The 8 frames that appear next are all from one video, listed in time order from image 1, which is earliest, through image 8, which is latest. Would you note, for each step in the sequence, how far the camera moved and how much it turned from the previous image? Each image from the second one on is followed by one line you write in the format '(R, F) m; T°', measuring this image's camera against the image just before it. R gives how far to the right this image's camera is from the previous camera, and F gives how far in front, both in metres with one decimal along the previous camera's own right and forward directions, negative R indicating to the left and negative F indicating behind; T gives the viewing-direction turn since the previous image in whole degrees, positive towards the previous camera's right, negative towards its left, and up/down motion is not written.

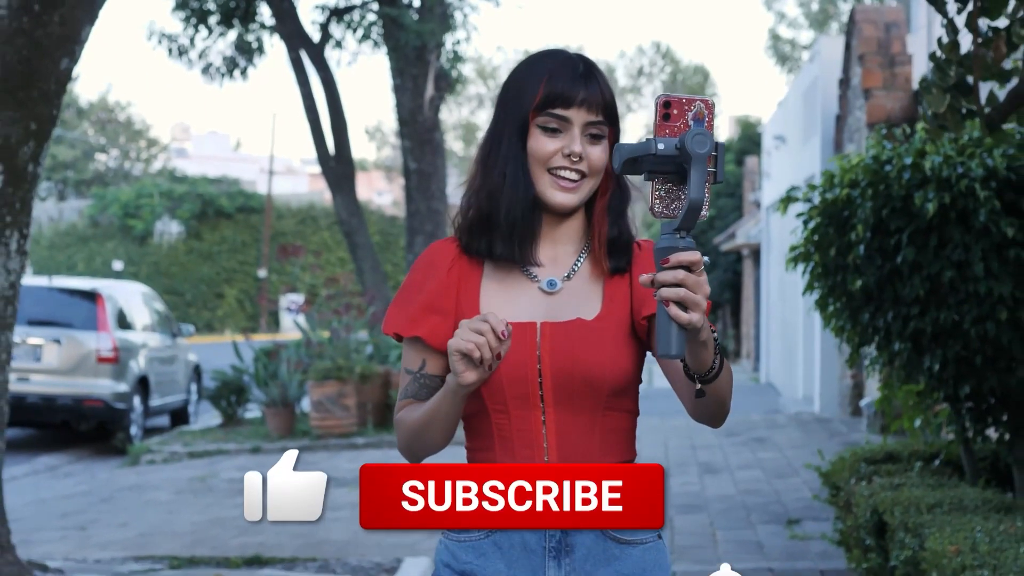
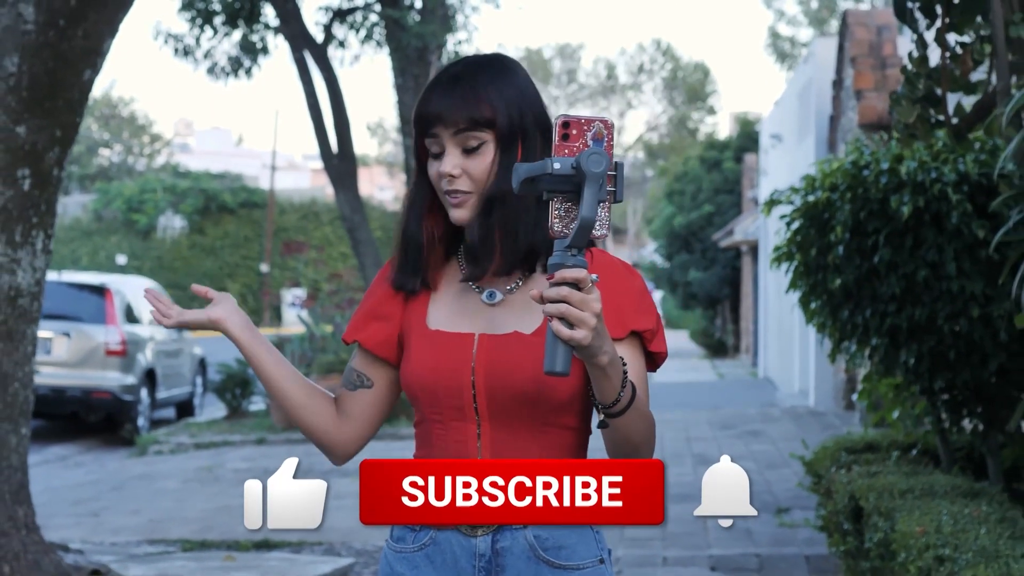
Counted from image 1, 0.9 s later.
(0.0, -0.3) m; 0°
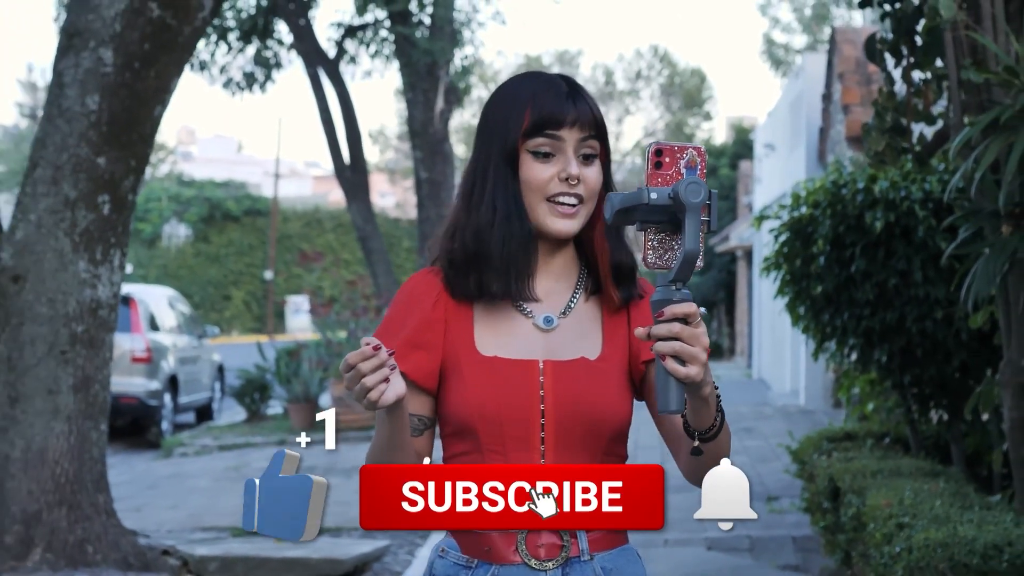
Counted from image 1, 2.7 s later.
(-0.1, -0.7) m; 0°
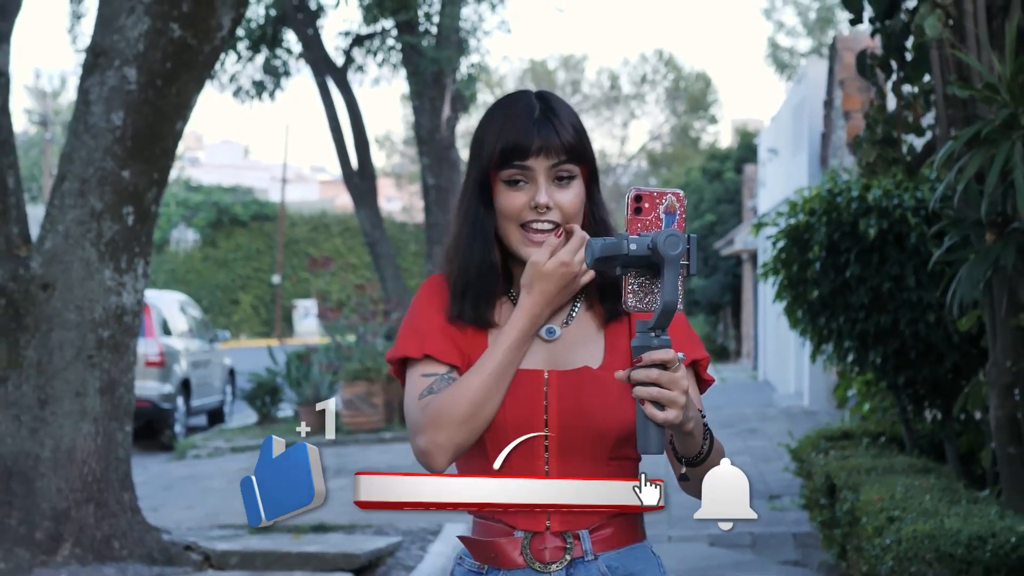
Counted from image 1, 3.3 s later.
(0.0, -0.2) m; 0°
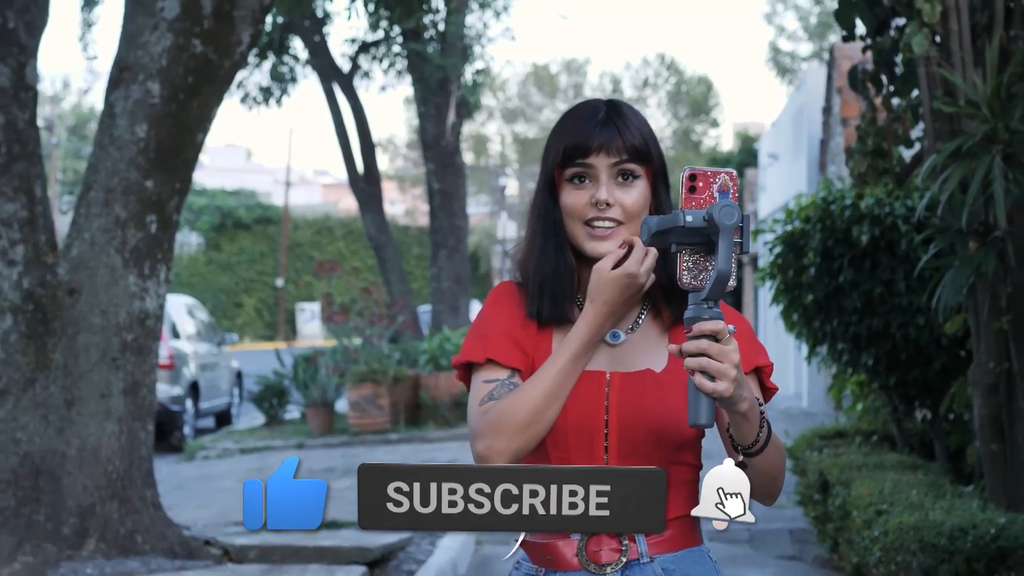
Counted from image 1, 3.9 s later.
(0.0, -0.3) m; 0°
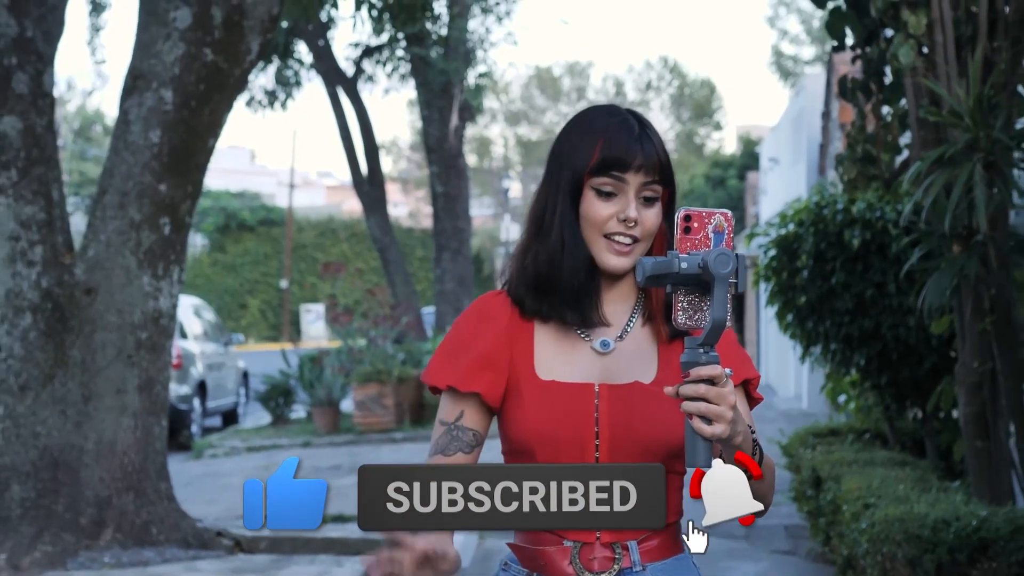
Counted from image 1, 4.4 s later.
(0.0, -0.2) m; 0°
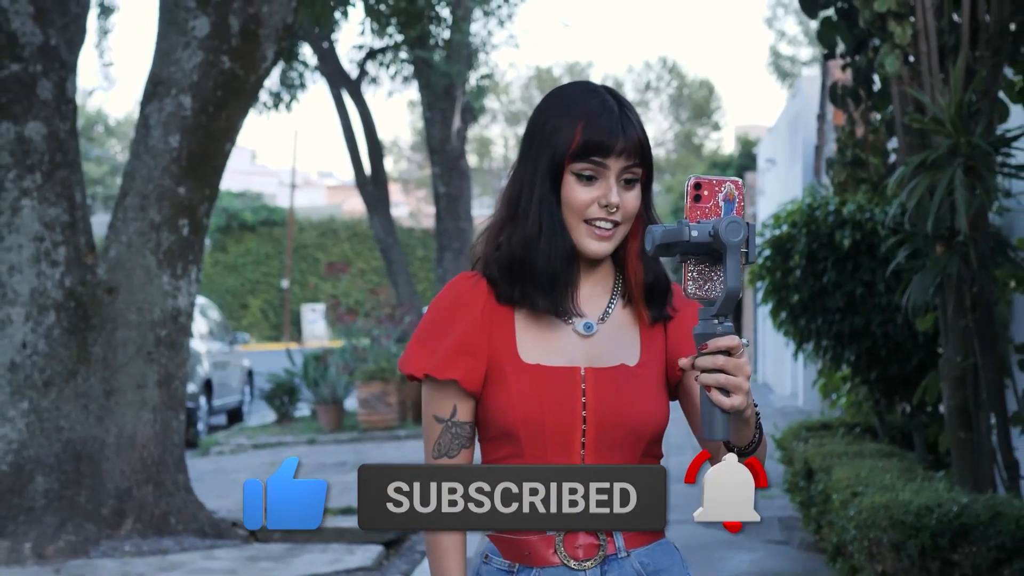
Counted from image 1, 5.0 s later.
(0.0, -0.3) m; 0°
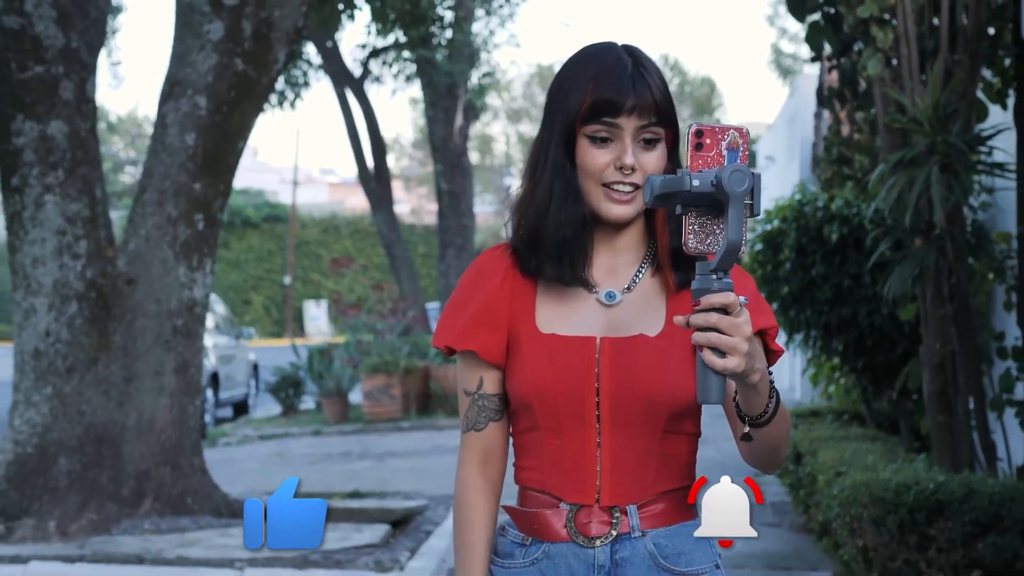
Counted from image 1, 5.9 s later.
(0.0, -0.3) m; 0°
